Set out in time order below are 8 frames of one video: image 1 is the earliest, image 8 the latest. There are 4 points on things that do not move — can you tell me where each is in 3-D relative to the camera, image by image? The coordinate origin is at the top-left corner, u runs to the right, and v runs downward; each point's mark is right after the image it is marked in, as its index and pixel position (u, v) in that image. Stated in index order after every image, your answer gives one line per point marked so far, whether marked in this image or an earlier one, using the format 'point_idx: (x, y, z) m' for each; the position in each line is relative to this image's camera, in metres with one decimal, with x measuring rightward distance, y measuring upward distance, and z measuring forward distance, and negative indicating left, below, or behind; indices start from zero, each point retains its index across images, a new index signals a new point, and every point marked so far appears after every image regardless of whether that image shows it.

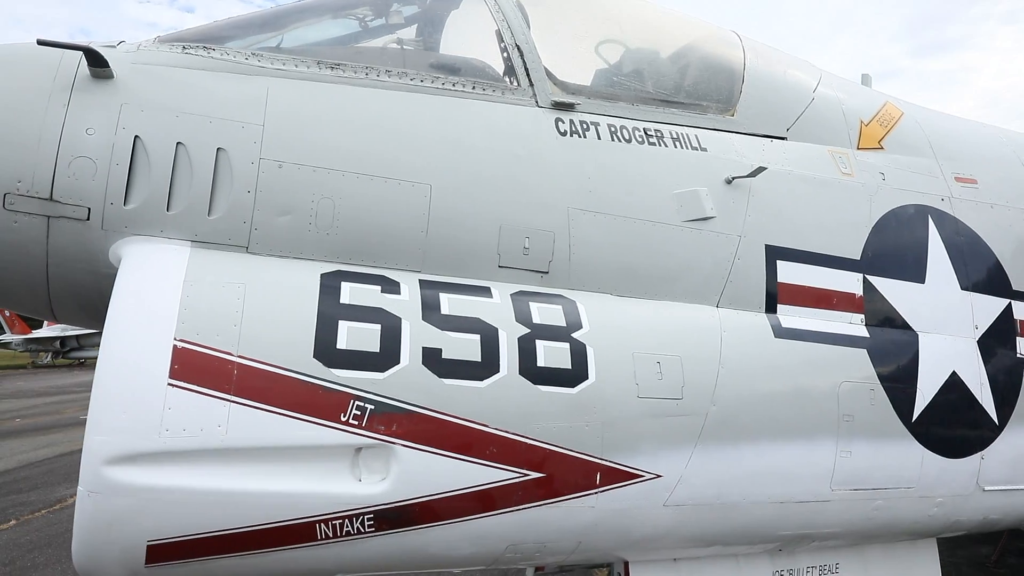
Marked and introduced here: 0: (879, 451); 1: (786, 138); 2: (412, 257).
0: (+1.6, -0.7, +2.4) m
1: (+1.4, +0.7, +2.6) m
2: (-0.3, +0.1, +1.9) m
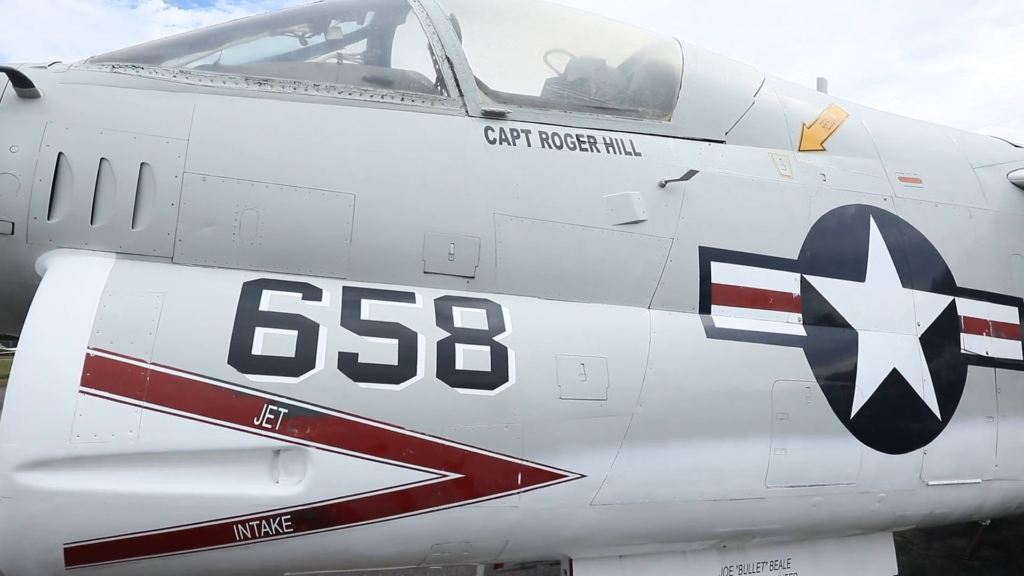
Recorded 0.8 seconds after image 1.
0: (+1.4, -0.7, +2.4) m
1: (+1.1, +0.7, +2.7) m
2: (-0.6, +0.1, +1.9) m
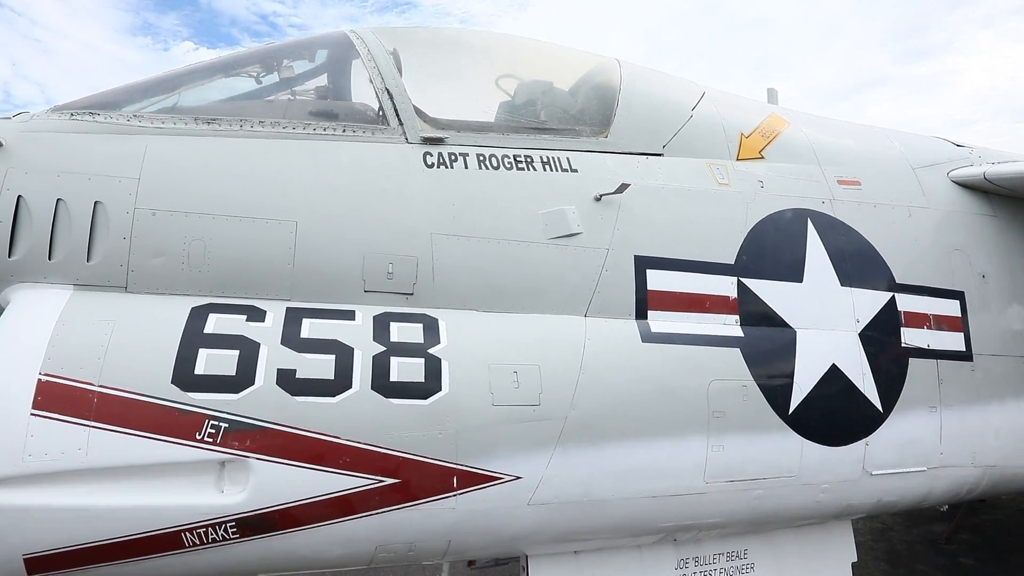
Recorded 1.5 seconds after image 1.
0: (+1.1, -0.7, +2.5) m
1: (+0.8, +0.7, +2.8) m
2: (-0.9, 0.0, +2.1) m
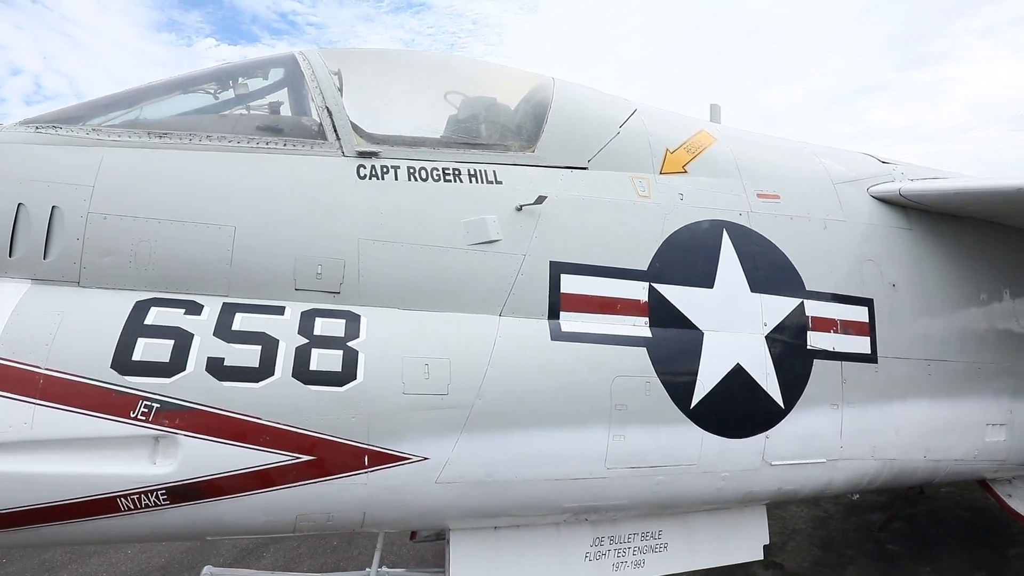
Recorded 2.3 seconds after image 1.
0: (+0.7, -0.8, +2.8) m
1: (+0.4, +0.7, +3.1) m
2: (-1.3, 0.0, +2.4) m
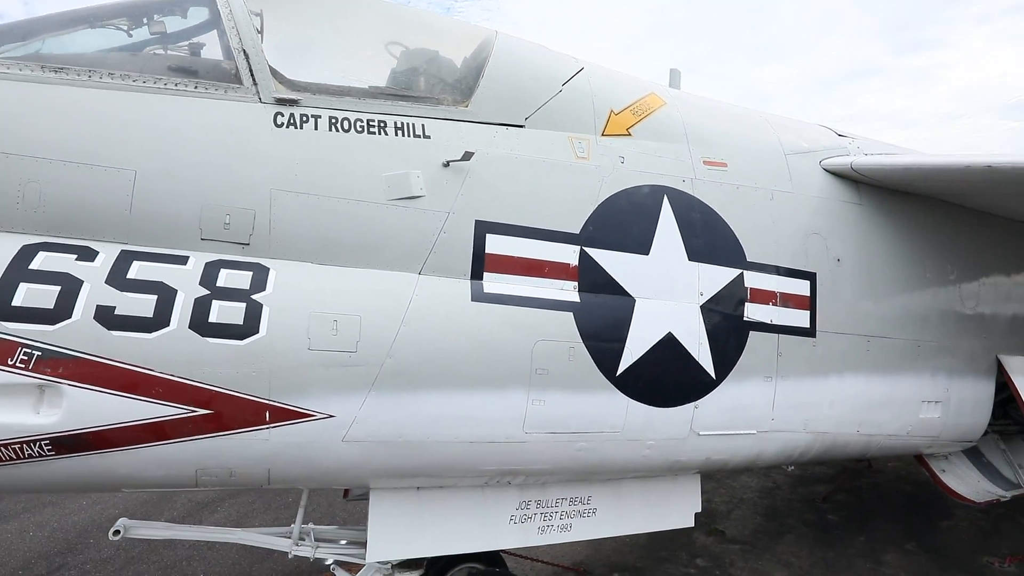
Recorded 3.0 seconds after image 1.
0: (+0.3, -0.6, +2.8) m
1: (+0.1, +0.9, +3.0) m
2: (-1.6, +0.2, +2.3) m
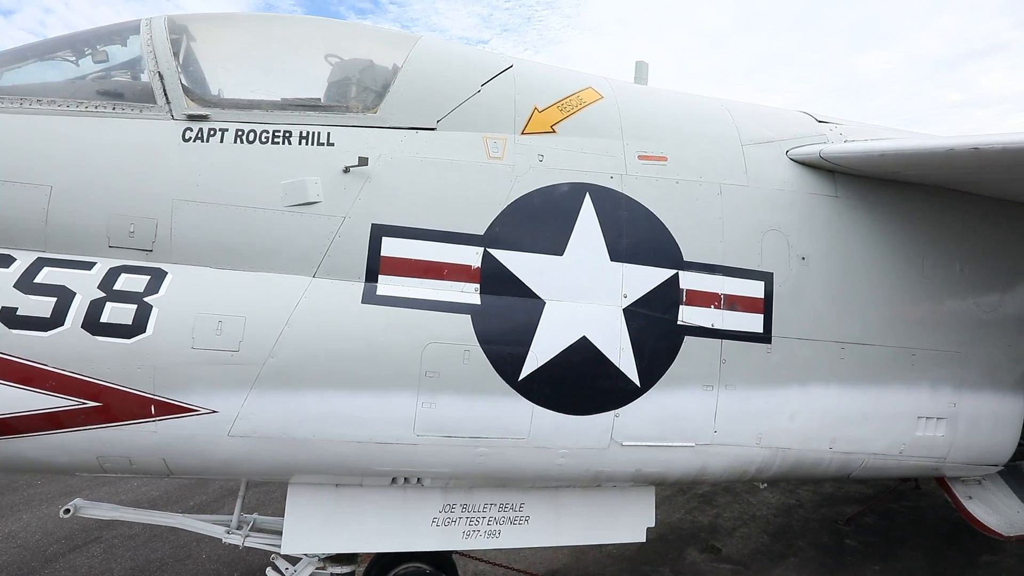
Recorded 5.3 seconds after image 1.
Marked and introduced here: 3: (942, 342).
0: (-0.2, -0.6, +2.7) m
1: (-0.4, +0.9, +3.0) m
2: (-2.2, +0.2, +2.5) m
3: (+2.8, -0.4, +3.6) m
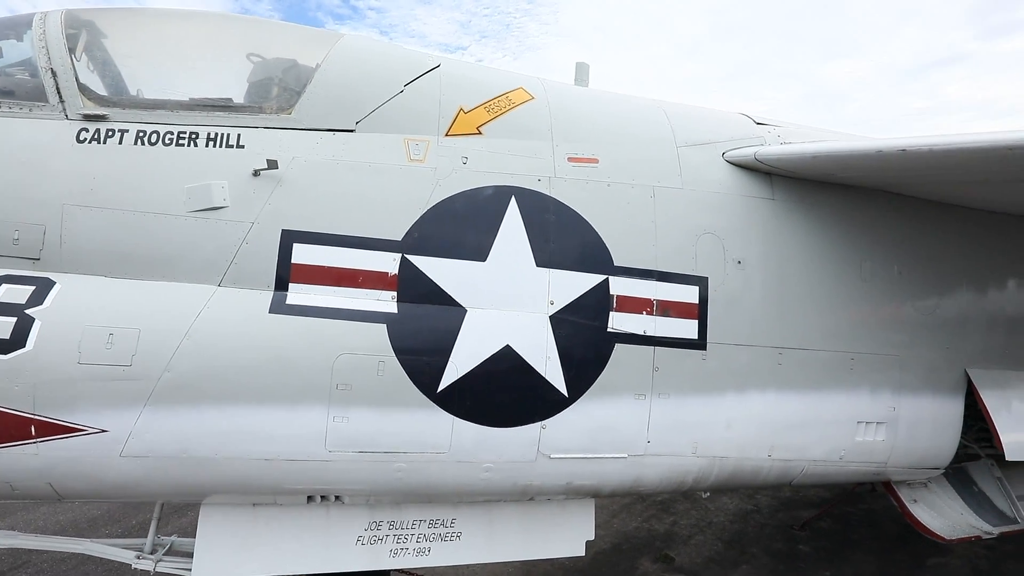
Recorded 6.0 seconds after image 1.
0: (-0.6, -0.6, +2.6) m
1: (-0.8, +0.8, +2.9) m
2: (-2.6, +0.2, +2.3) m
3: (+2.4, -0.4, +3.6) m
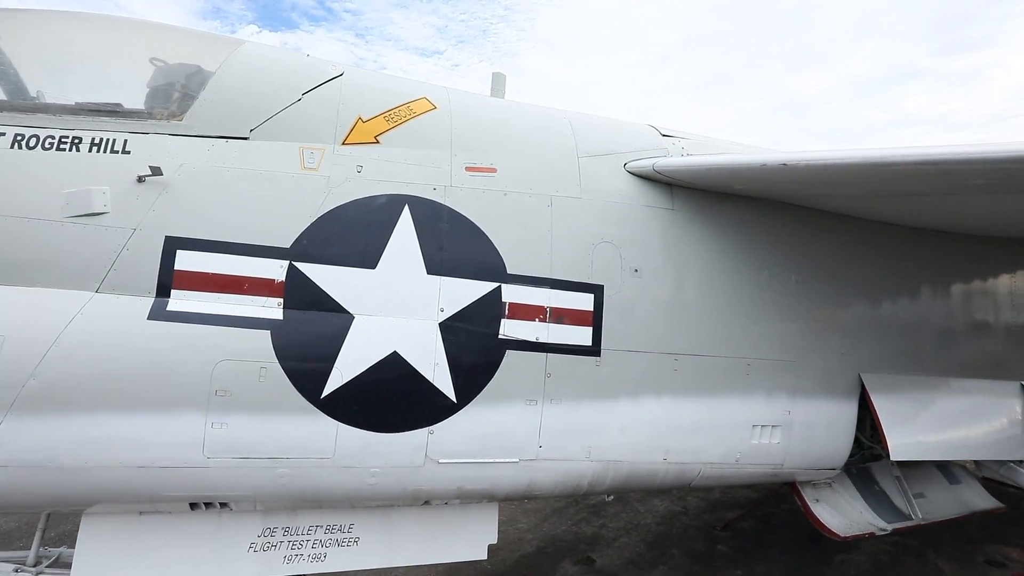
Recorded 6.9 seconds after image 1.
0: (-1.2, -0.6, +2.6) m
1: (-1.4, +0.8, +2.9) m
2: (-3.2, +0.1, +2.3) m
3: (+1.8, -0.4, +3.7) m
